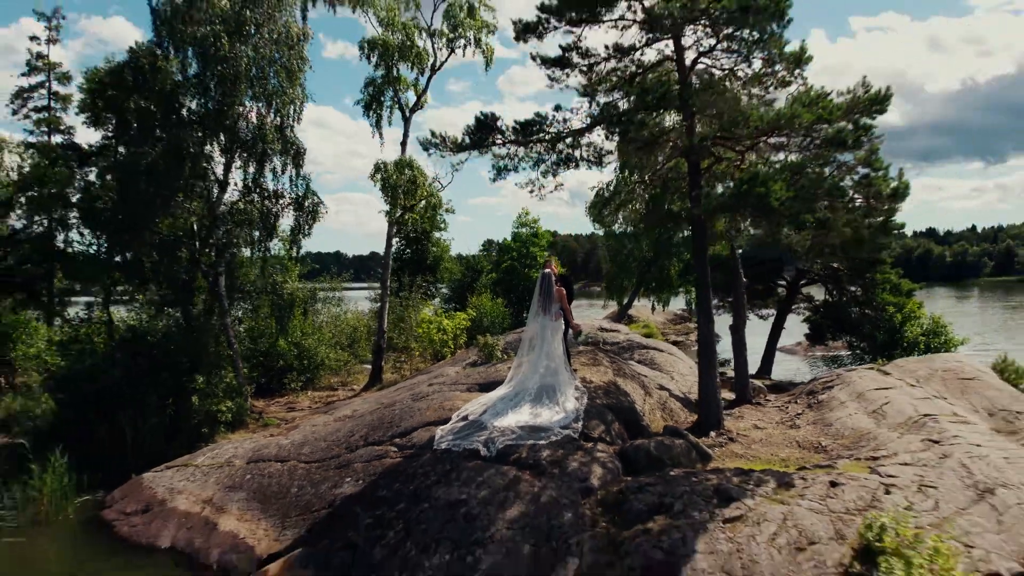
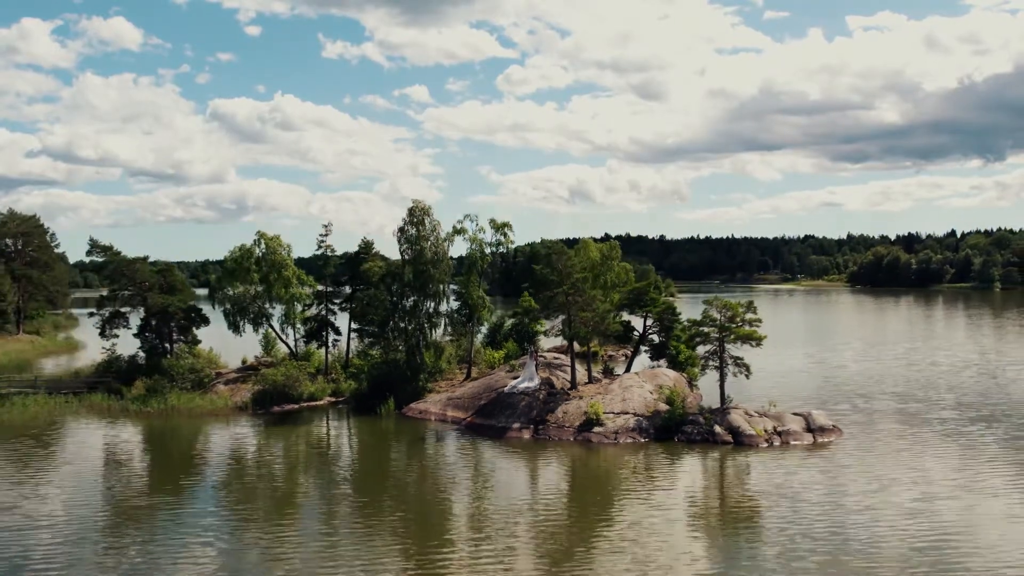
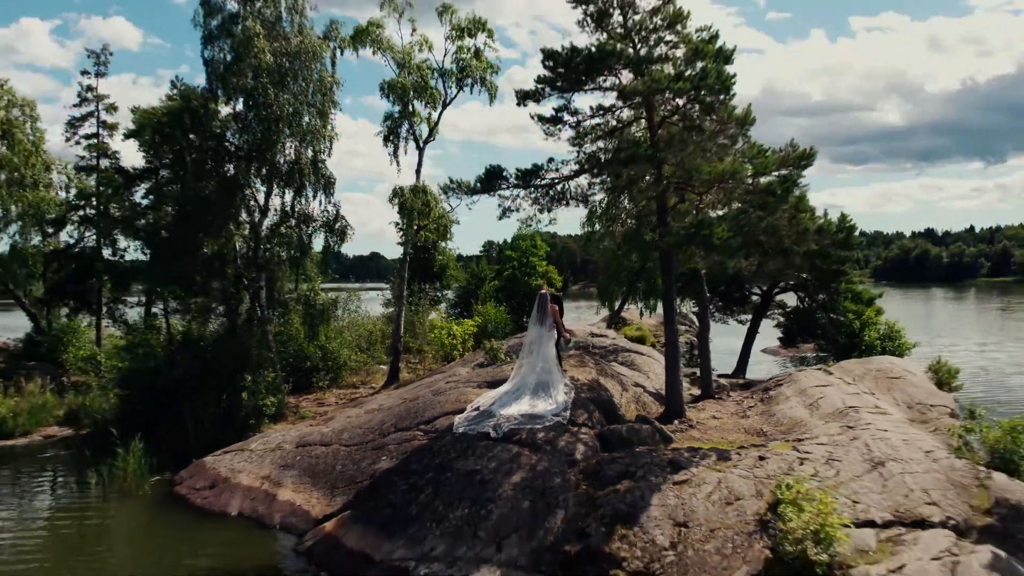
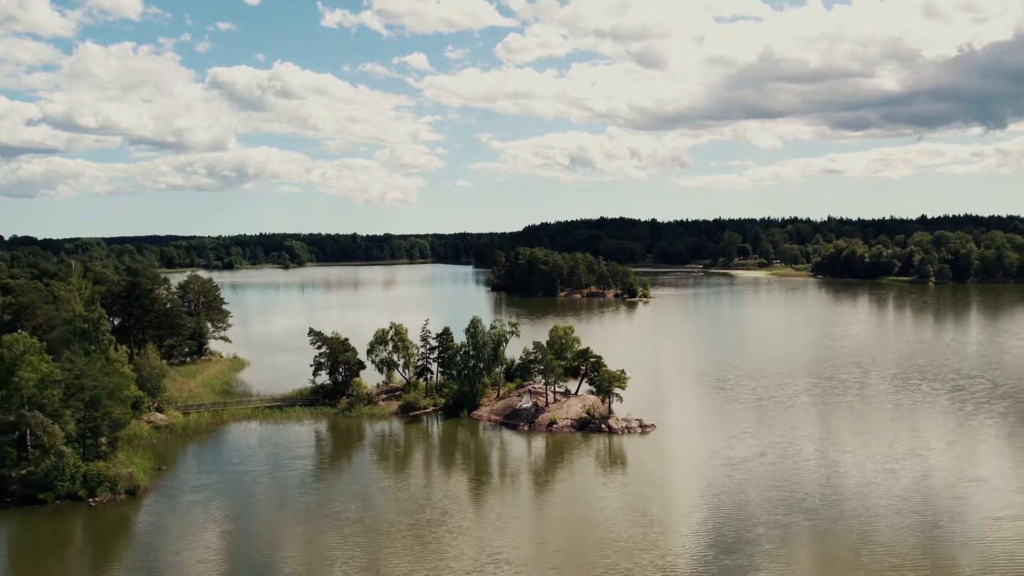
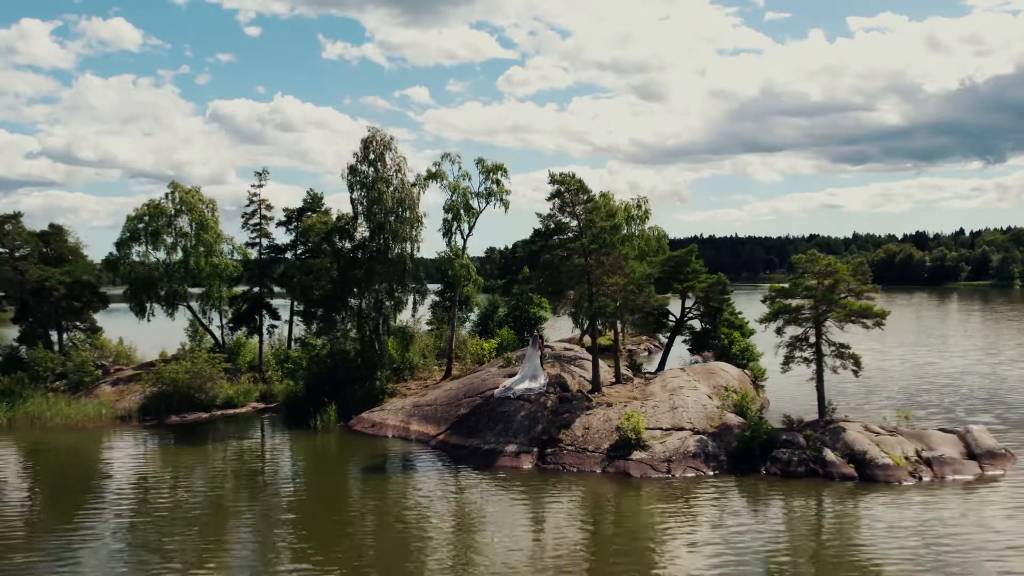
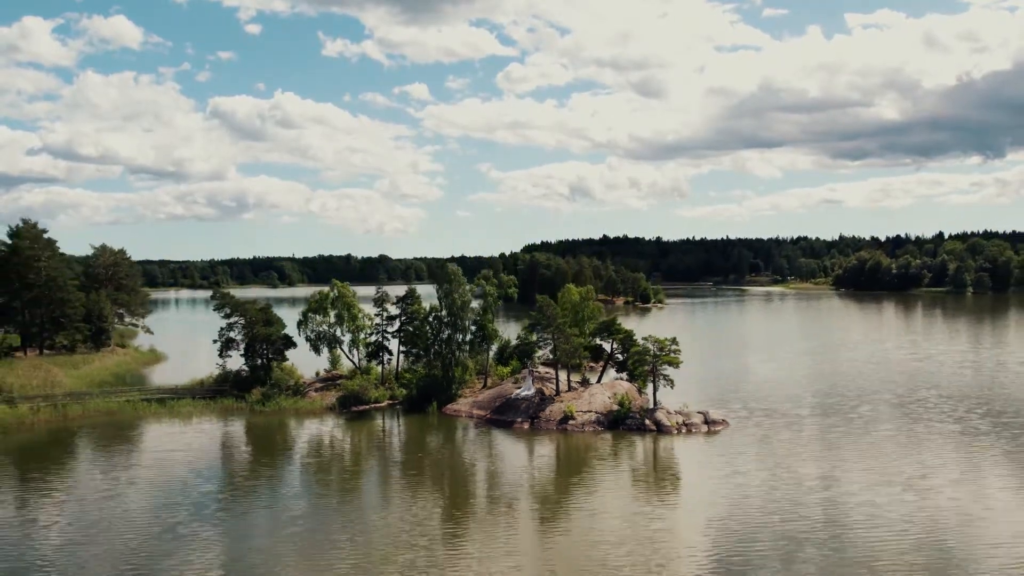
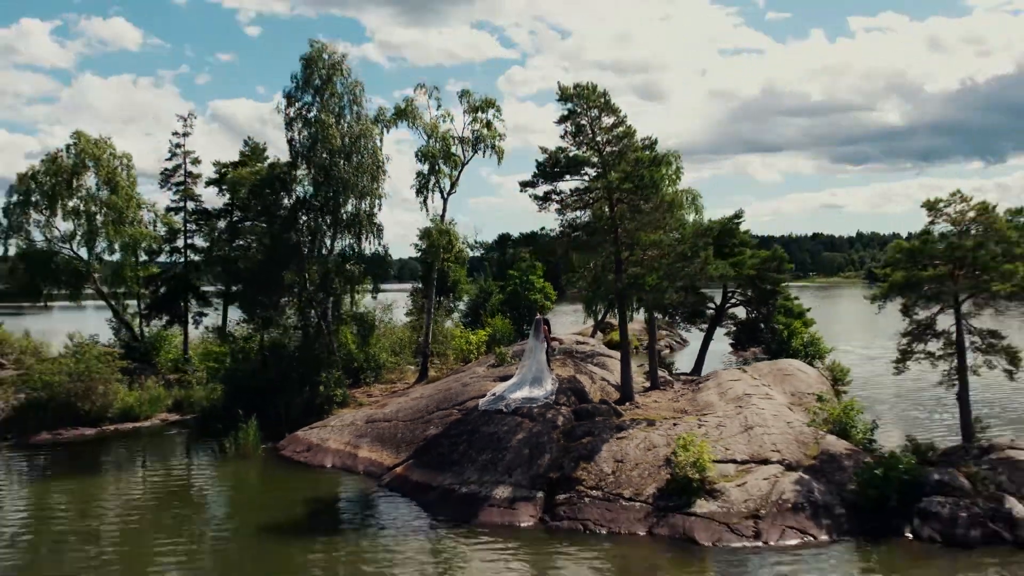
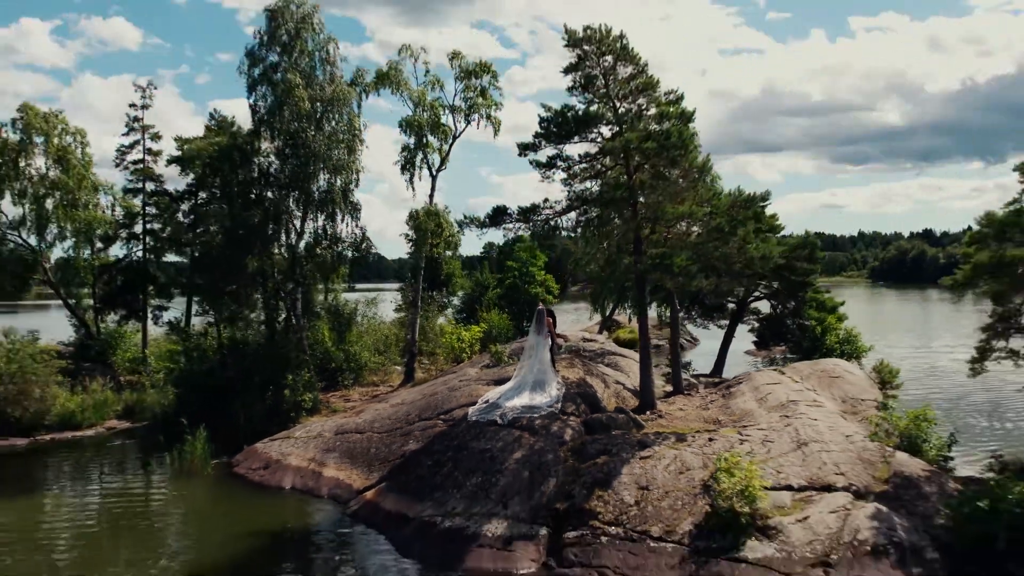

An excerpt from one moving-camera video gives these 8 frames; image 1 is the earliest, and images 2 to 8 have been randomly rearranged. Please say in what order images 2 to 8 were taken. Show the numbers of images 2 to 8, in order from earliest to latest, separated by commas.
3, 8, 7, 5, 2, 6, 4
